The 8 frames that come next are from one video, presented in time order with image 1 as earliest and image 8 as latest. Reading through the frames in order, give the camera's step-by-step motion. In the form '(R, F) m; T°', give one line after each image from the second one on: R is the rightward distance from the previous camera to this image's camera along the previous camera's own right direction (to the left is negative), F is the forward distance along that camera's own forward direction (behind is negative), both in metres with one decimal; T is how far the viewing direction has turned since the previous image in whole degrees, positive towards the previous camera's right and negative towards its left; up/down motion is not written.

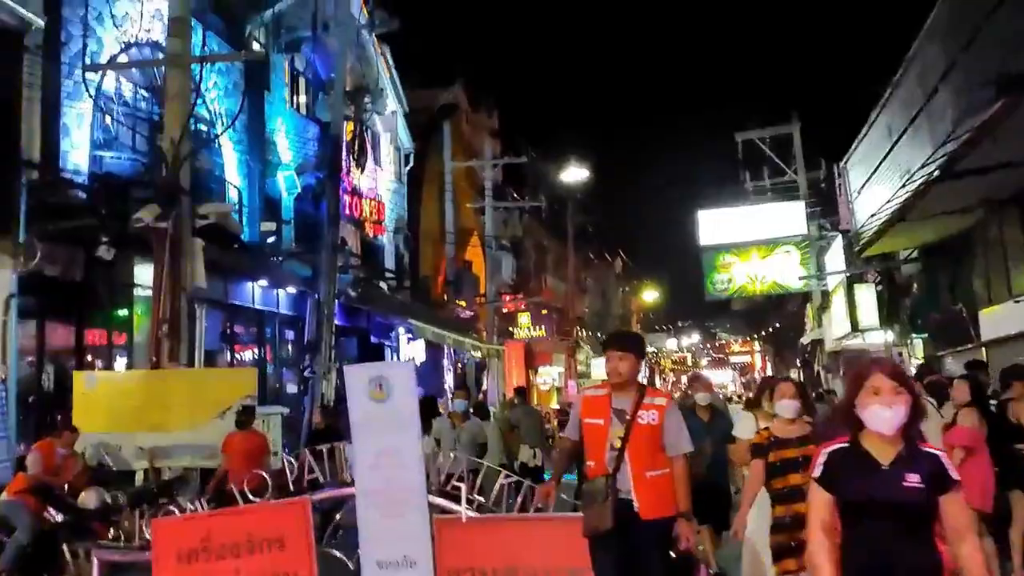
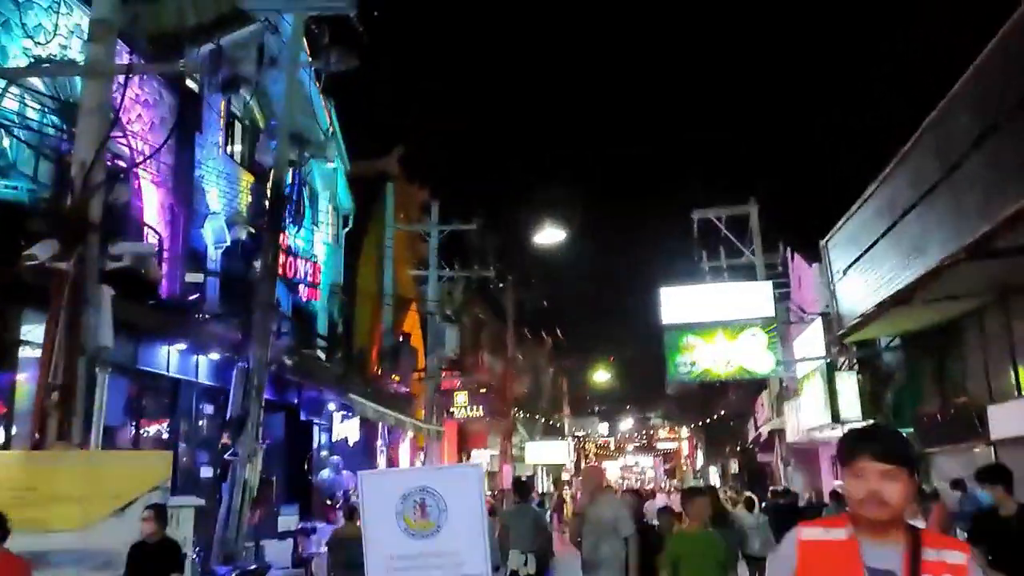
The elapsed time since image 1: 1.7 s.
(-0.6, +1.8) m; +5°
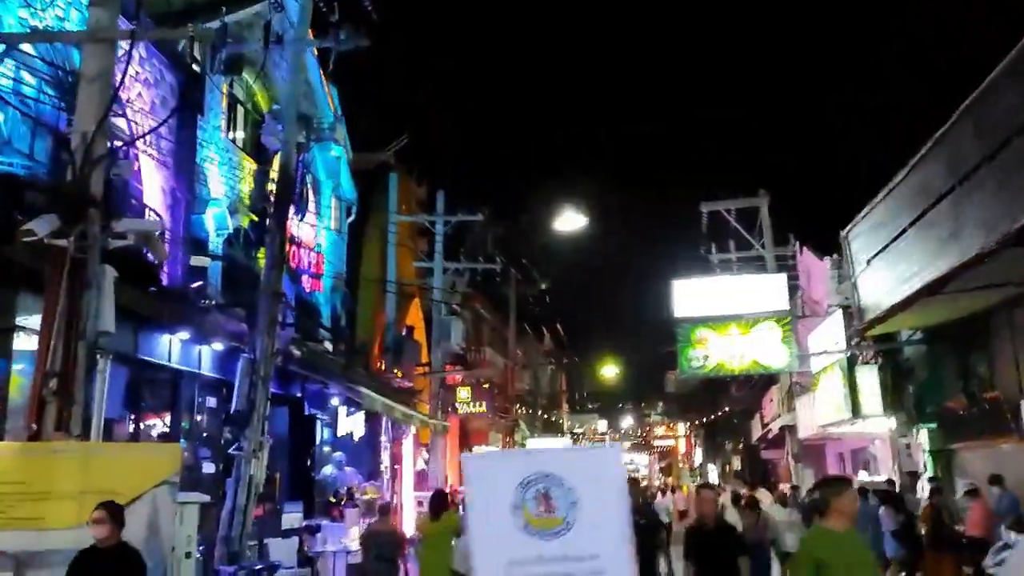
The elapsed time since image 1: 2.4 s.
(-0.3, +0.5) m; 0°
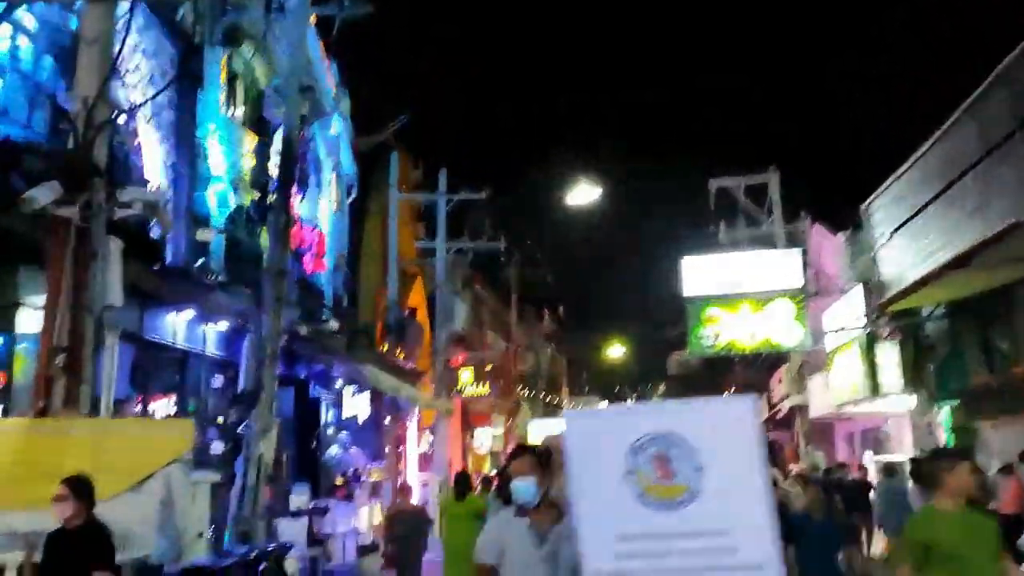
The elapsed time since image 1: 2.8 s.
(-0.3, +0.4) m; 0°
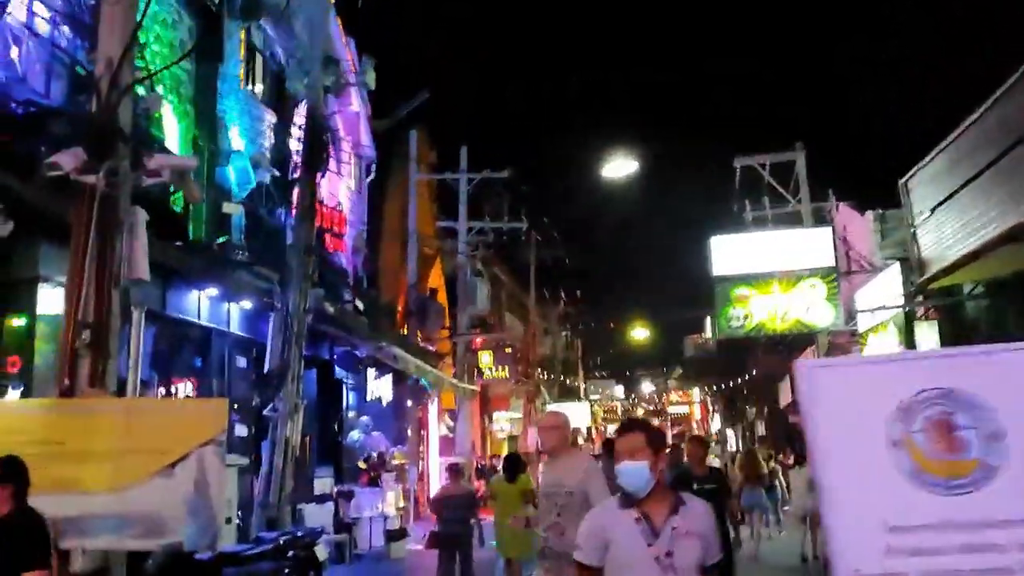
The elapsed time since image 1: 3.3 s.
(-0.3, +0.4) m; -1°
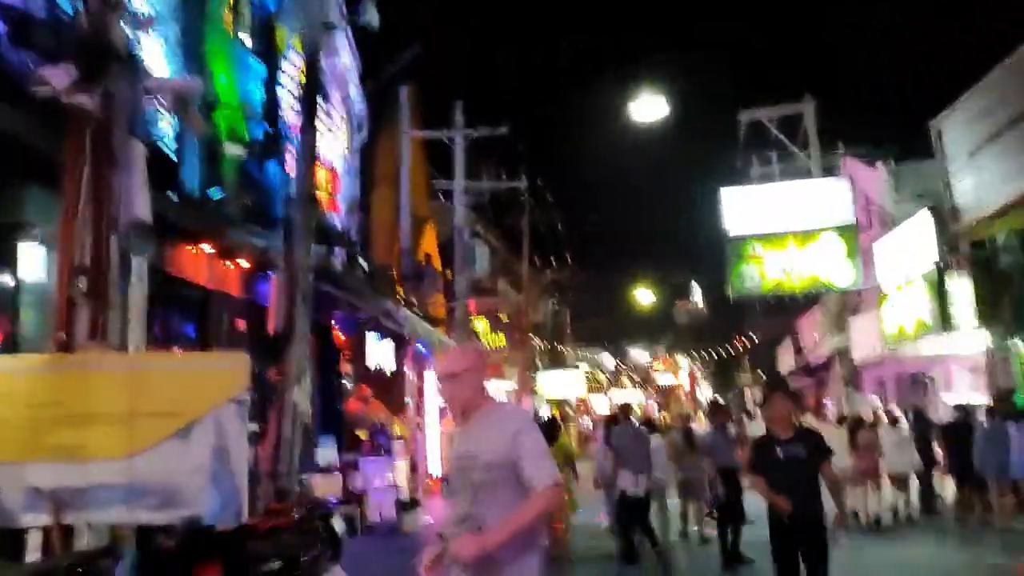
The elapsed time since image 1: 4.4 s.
(-0.6, +0.8) m; +1°
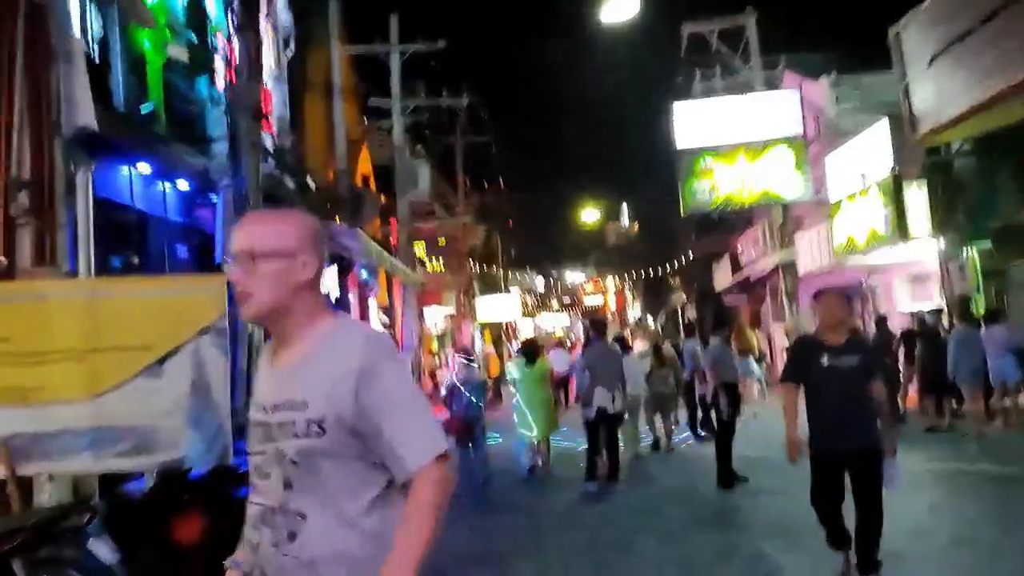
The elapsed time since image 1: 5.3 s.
(-0.6, +0.6) m; +5°
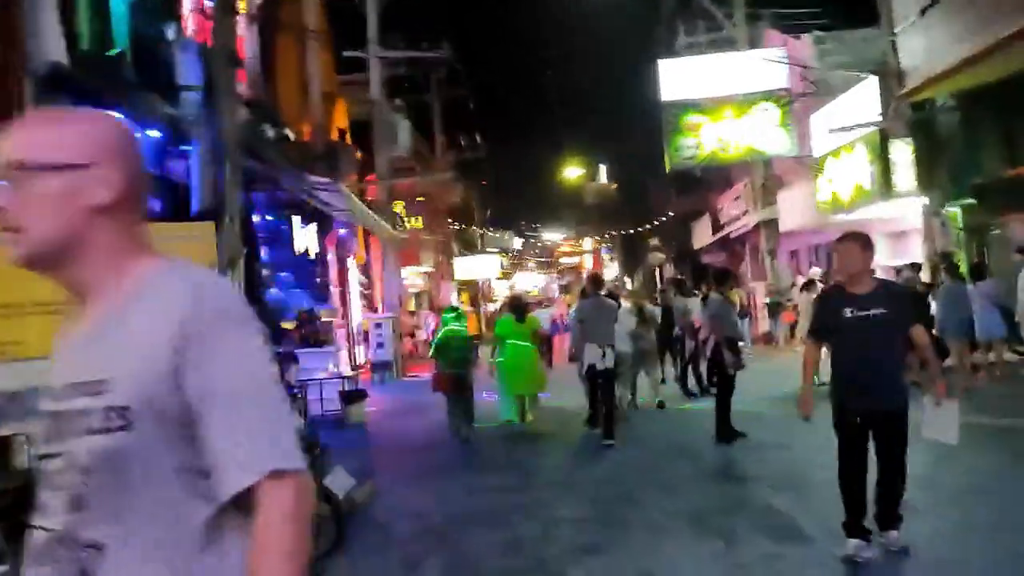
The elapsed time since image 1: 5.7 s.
(-0.2, +0.2) m; +2°
